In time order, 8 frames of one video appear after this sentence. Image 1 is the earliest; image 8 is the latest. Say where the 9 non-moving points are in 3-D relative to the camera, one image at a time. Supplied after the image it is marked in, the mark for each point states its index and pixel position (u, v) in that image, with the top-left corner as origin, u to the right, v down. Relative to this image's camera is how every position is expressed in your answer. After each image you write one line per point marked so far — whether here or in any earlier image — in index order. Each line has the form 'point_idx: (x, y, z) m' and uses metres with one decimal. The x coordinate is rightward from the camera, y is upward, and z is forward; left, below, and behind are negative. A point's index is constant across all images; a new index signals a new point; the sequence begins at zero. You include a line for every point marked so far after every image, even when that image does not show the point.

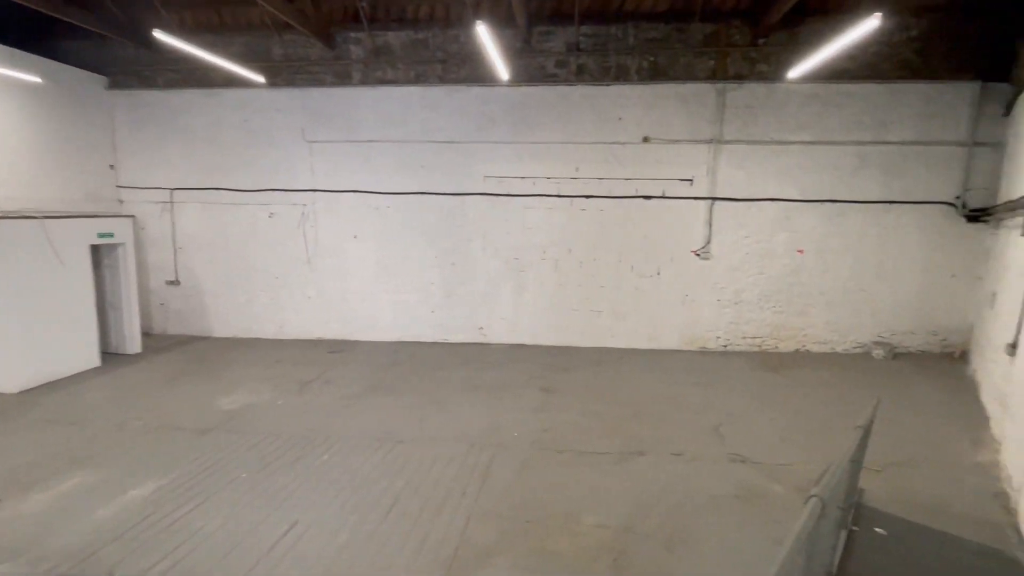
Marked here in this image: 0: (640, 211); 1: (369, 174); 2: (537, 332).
0: (+1.6, +1.0, +6.0) m
1: (-1.9, +1.5, +6.4) m
2: (+0.3, -0.6, +6.4) m
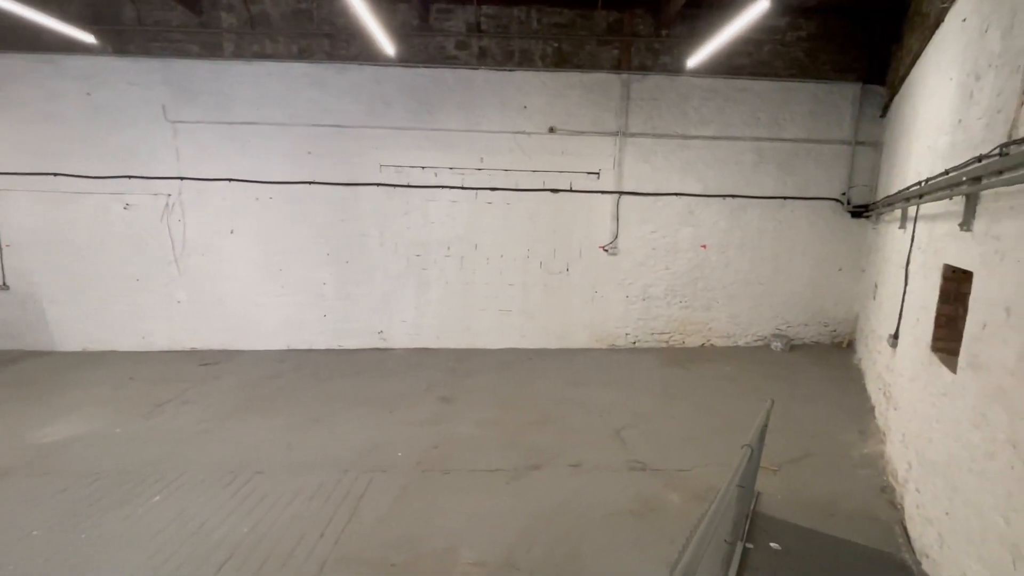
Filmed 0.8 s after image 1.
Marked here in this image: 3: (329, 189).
0: (+0.4, +1.0, +5.8) m
1: (-3.1, +1.5, +5.6) m
2: (-0.9, -0.6, +6.0) m
3: (-2.1, +1.2, +5.7) m
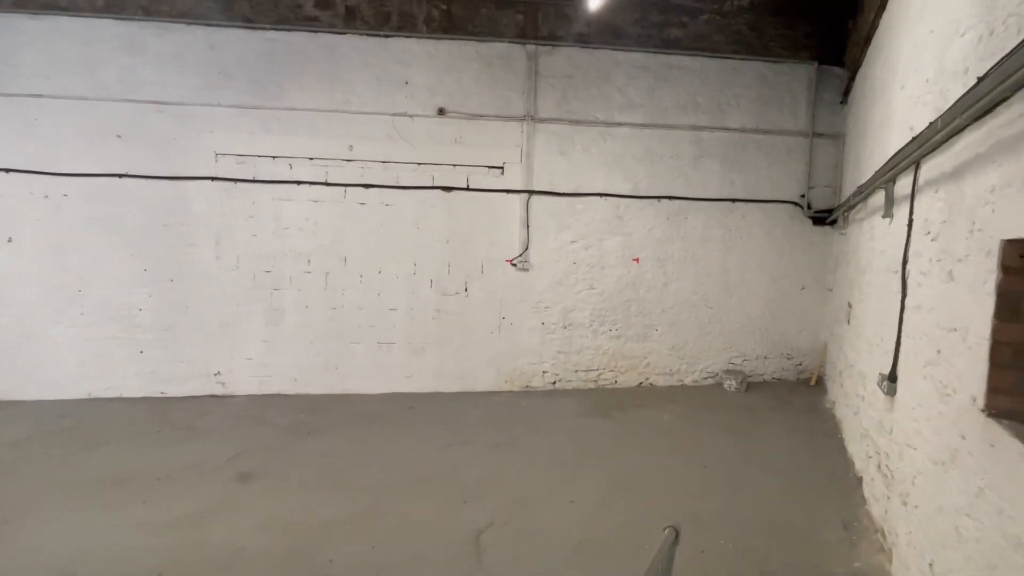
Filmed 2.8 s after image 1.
0: (-0.7, +0.8, +4.5) m
1: (-4.2, +1.2, +4.2) m
2: (-2.0, -0.9, +4.5) m
3: (-3.3, +0.9, +4.3) m
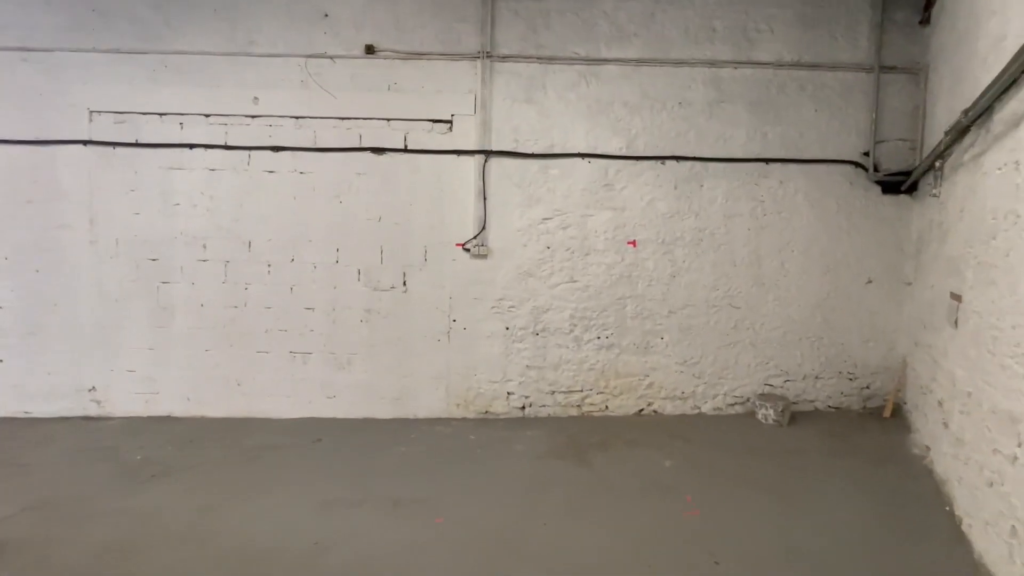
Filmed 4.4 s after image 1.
0: (-1.1, +0.8, +3.5) m
1: (-4.6, +1.3, +3.4) m
2: (-2.4, -0.8, +3.5) m
3: (-3.6, +1.0, +3.4) m
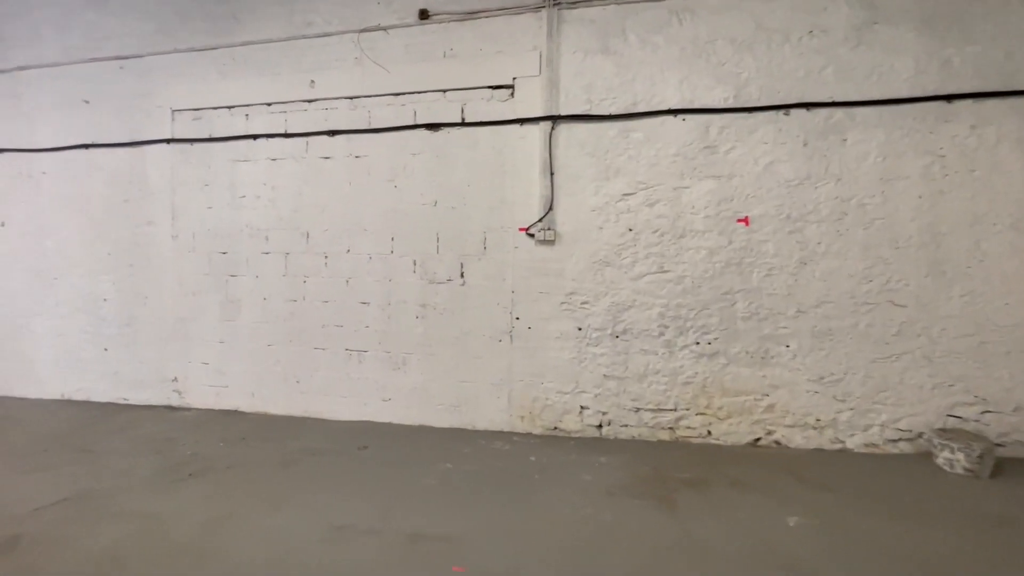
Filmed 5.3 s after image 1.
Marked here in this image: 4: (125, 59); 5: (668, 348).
0: (-0.6, +0.9, +3.1) m
1: (-4.0, +1.3, +3.9) m
2: (-1.8, -0.8, +3.5) m
3: (-3.1, +1.0, +3.7) m
4: (-2.9, +1.7, +3.6) m
5: (+0.9, -0.4, +2.8) m
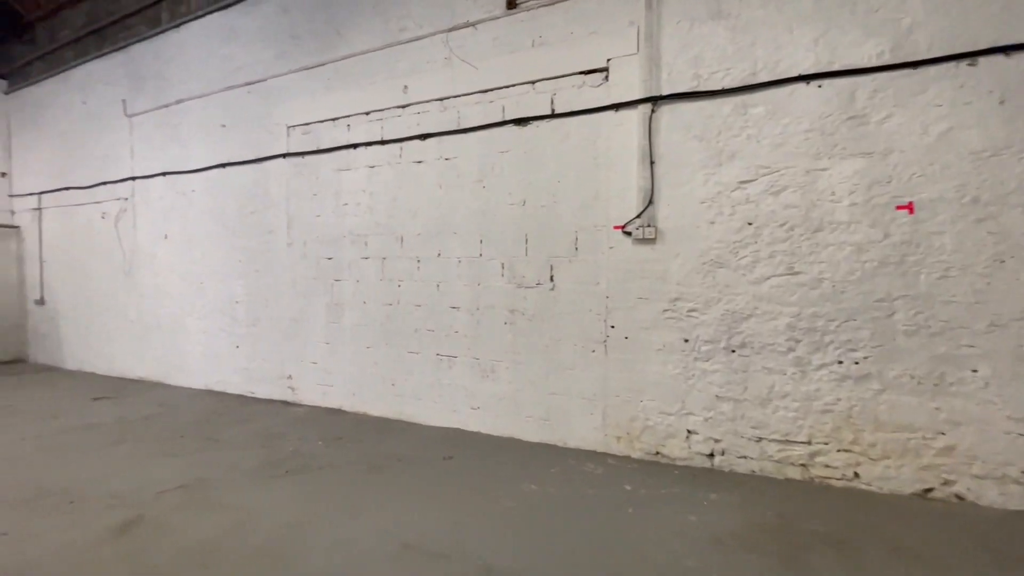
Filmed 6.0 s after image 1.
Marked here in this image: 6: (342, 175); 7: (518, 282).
0: (0.0, +0.8, +3.0) m
1: (-3.2, +1.3, +4.5) m
2: (-1.1, -0.8, +3.6) m
3: (-2.3, +1.0, +4.1) m
4: (-2.2, +1.7, +4.0) m
5: (+1.4, -0.4, +2.3) m
6: (-1.3, +0.8, +3.6) m
7: (0.0, 0.0, +3.0) m
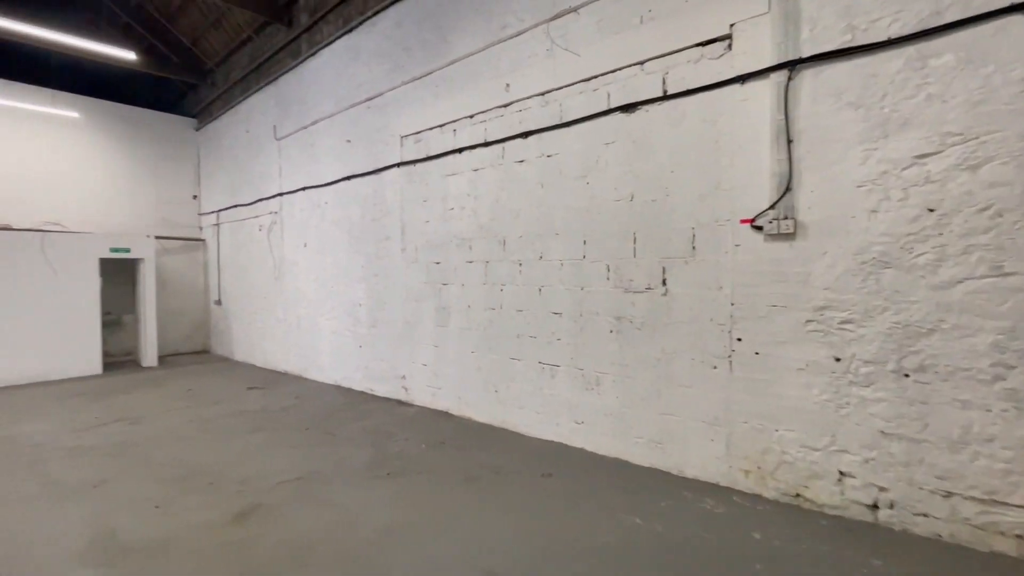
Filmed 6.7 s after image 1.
0: (+0.6, +0.8, +2.7) m
1: (-2.1, +1.3, +5.0) m
2: (-0.4, -0.8, +3.6) m
3: (-1.4, +1.0, +4.4) m
4: (-1.2, +1.7, +4.2) m
5: (+1.8, -0.4, +1.7) m
6: (-0.5, +0.8, +3.6) m
7: (+0.6, 0.0, +2.7) m
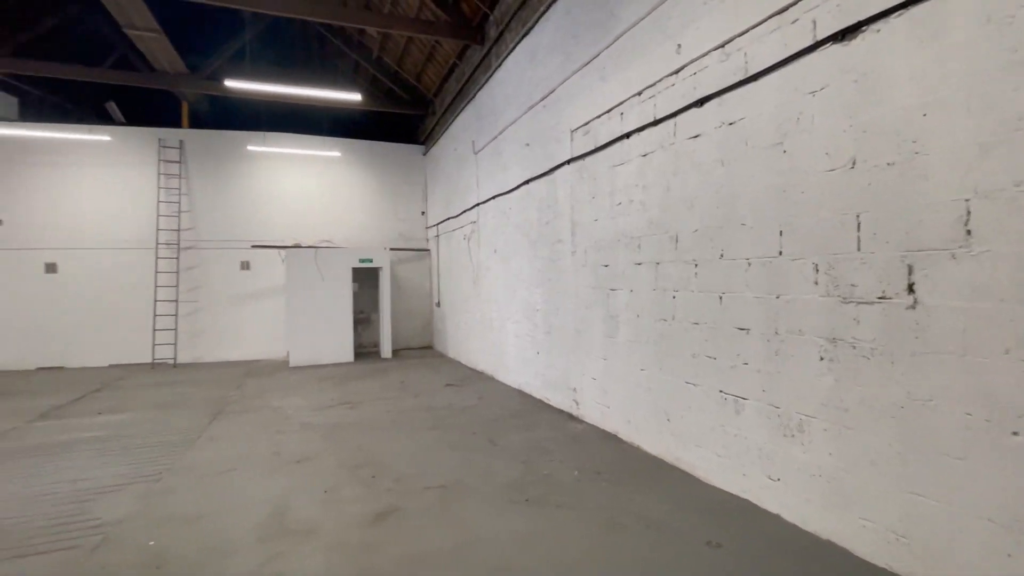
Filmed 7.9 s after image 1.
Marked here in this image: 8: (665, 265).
0: (+1.2, +0.8, +1.9) m
1: (-0.1, +1.2, +5.1) m
2: (+0.8, -0.9, +3.1) m
3: (+0.2, +0.9, +4.2) m
4: (+0.3, +1.6, +4.0) m
5: (+1.9, -0.4, +0.4) m
6: (+0.7, +0.8, +3.2) m
7: (+1.3, 0.0, +1.8) m
8: (+0.9, +0.1, +2.8) m
